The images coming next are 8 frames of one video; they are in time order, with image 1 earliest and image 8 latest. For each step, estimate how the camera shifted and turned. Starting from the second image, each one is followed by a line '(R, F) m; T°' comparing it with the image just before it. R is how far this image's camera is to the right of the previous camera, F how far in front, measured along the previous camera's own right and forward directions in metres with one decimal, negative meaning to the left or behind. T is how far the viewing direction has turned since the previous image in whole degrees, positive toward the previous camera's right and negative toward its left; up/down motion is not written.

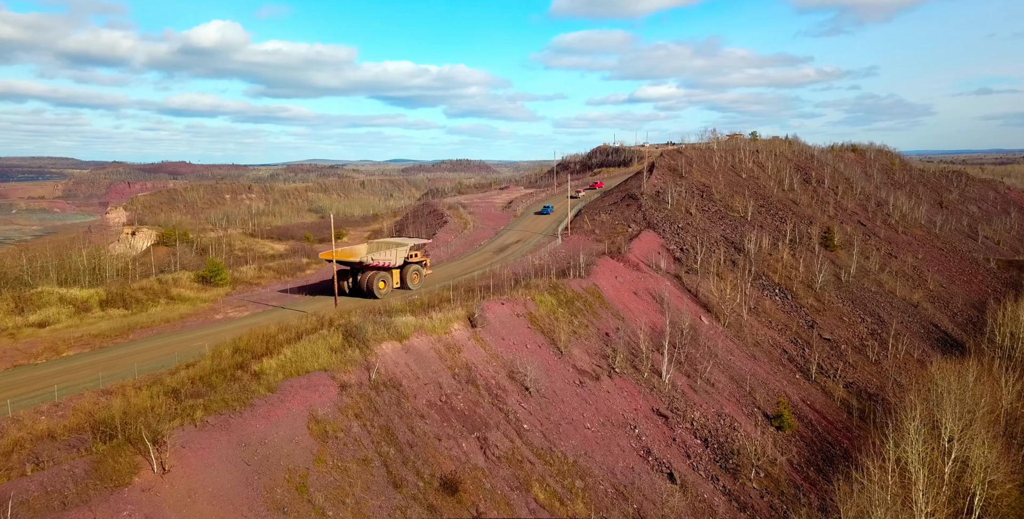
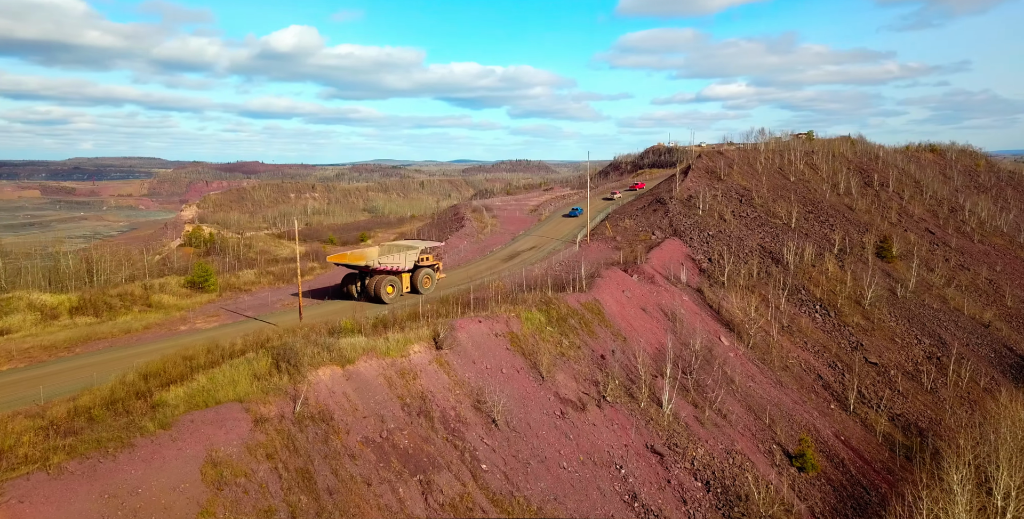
(+2.1, +1.8) m; -5°
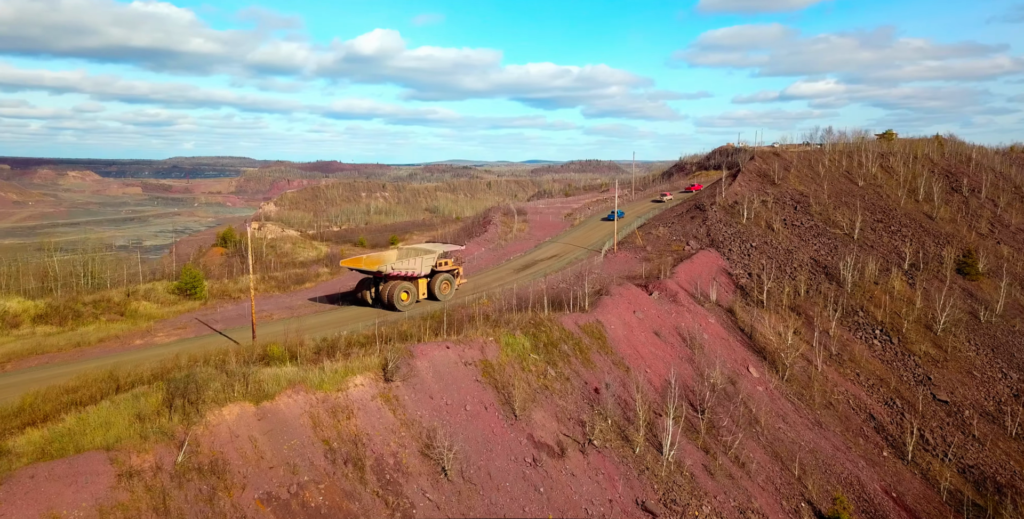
(+2.2, +2.4) m; -6°
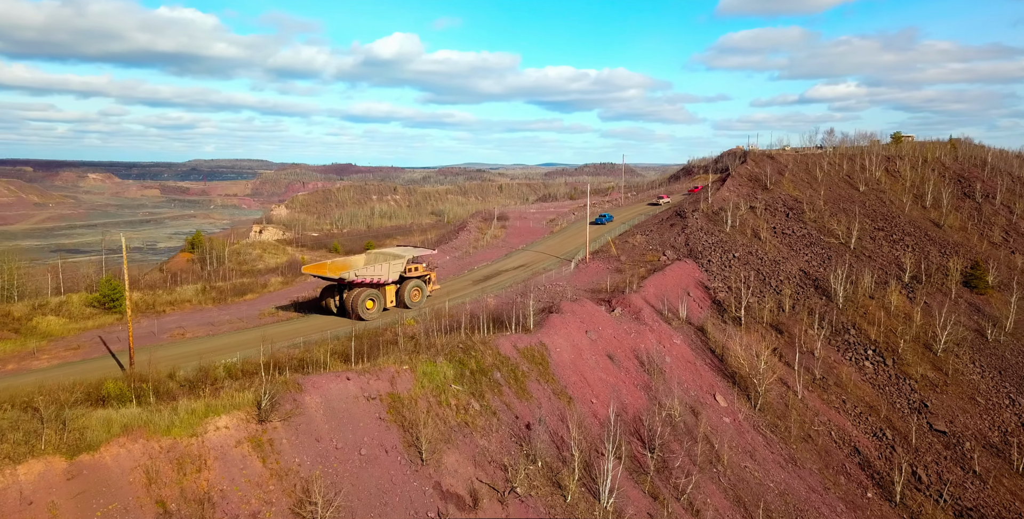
(+2.1, +2.0) m; -1°
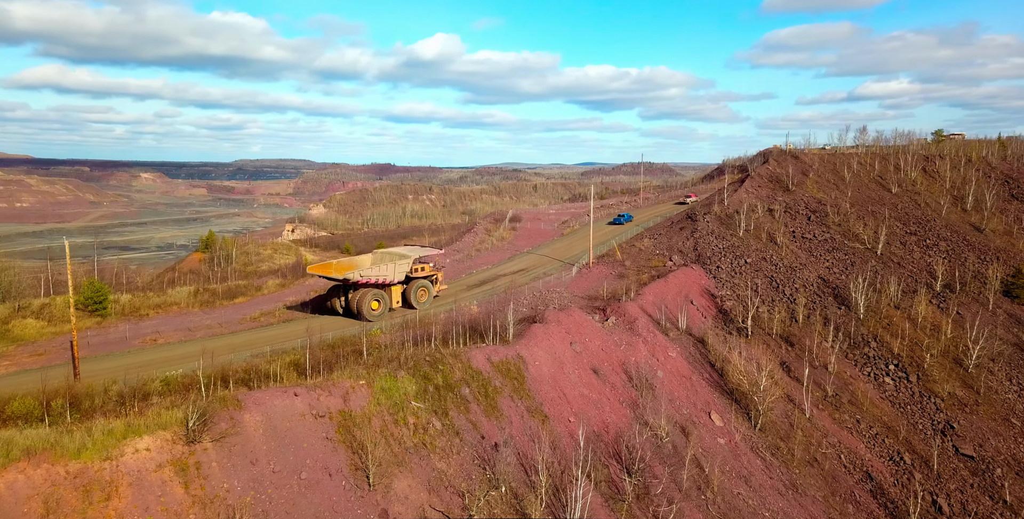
(+1.4, +1.0) m; -3°
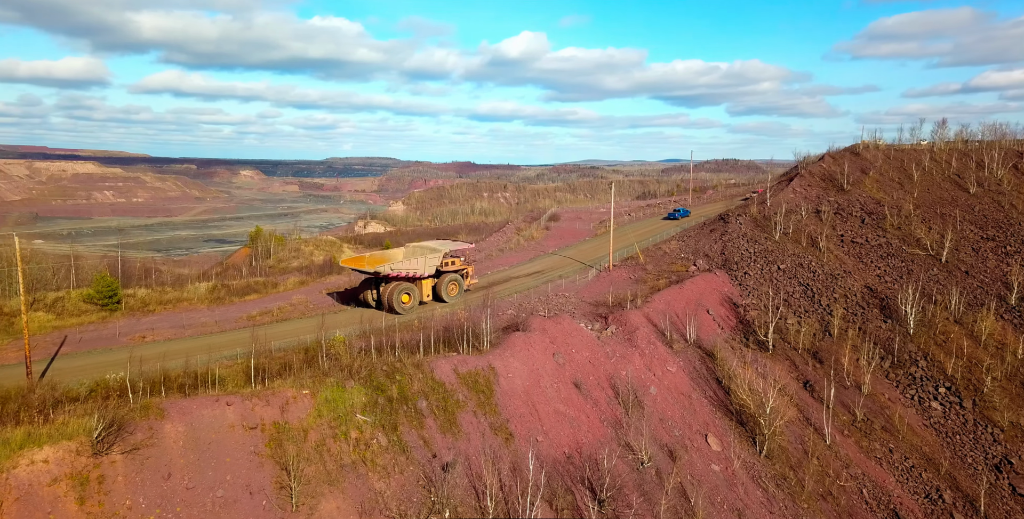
(+2.3, +1.2) m; -6°
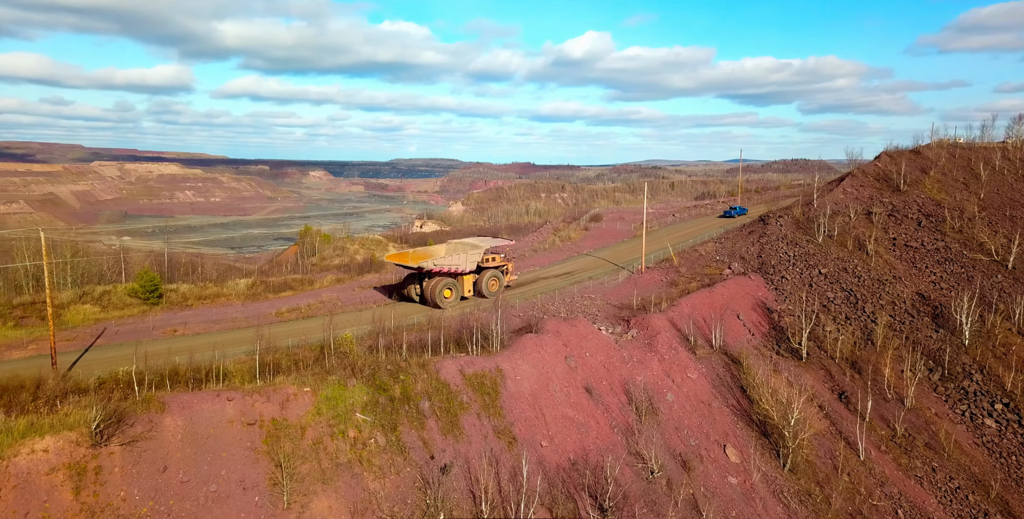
(+1.1, +0.3) m; -5°
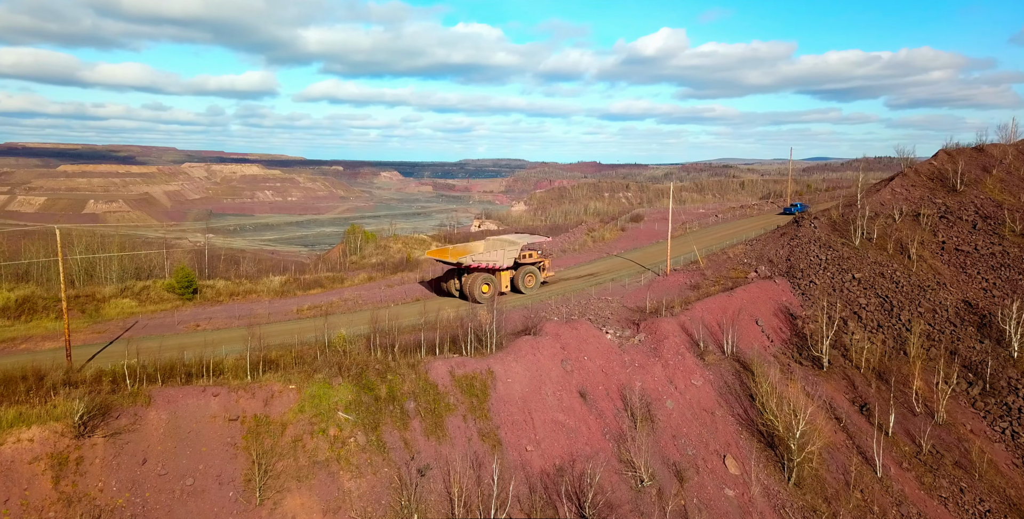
(+1.6, +0.2) m; -6°
